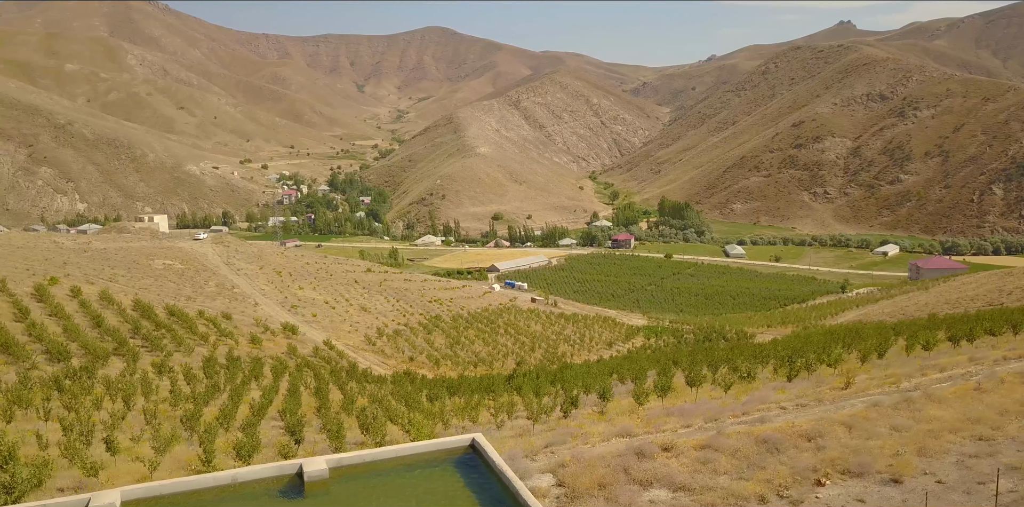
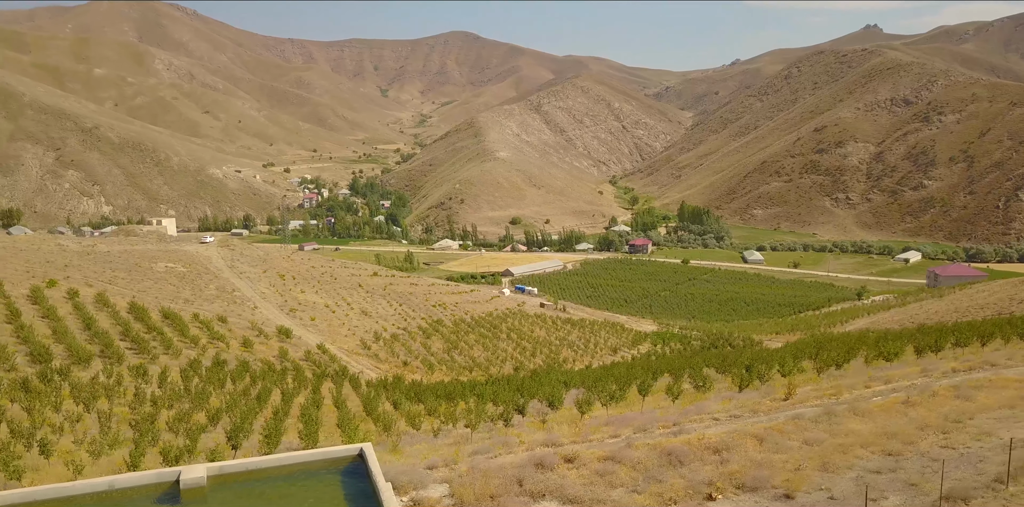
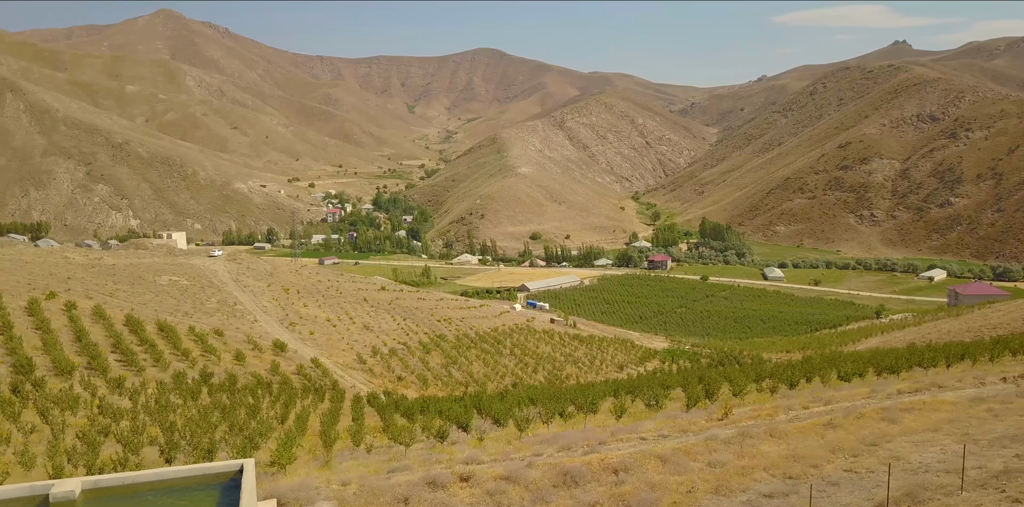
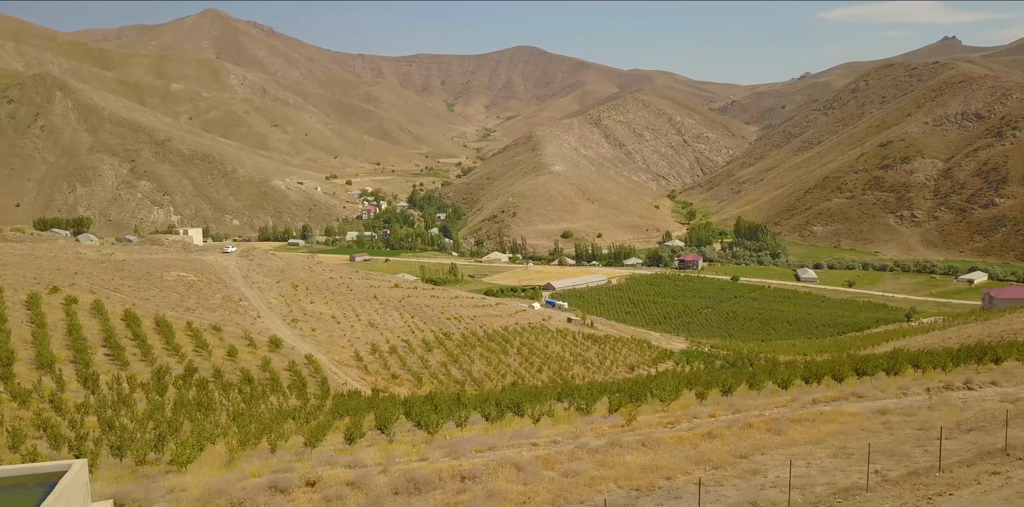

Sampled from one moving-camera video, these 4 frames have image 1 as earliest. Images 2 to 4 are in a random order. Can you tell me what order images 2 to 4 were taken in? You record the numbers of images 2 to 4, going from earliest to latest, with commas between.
2, 3, 4
